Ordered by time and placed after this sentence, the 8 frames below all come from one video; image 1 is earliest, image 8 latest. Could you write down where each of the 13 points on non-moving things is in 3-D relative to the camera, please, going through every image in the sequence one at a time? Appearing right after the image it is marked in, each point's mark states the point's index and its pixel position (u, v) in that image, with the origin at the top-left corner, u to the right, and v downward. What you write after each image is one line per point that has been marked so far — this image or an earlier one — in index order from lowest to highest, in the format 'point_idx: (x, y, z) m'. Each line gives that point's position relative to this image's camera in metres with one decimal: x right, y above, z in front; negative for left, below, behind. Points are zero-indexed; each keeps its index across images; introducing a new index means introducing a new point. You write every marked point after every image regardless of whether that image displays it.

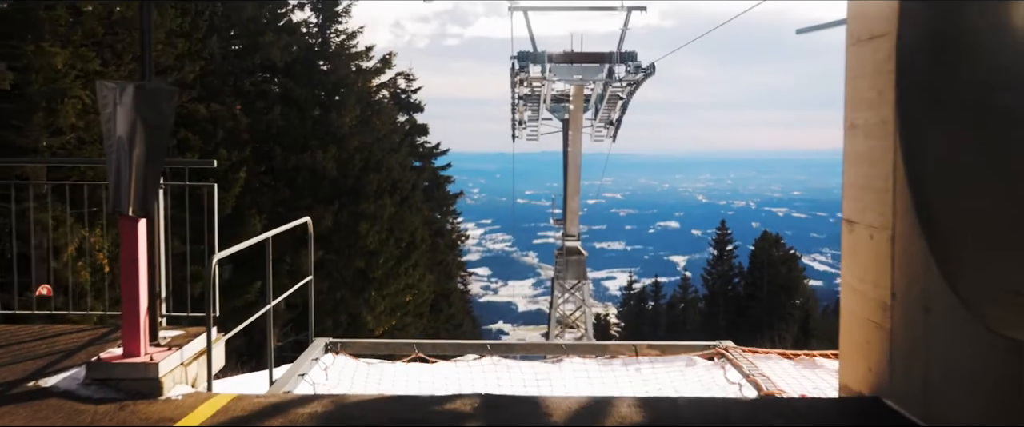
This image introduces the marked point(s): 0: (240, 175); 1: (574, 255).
0: (-2.5, +0.3, +10.0) m
1: (+0.8, -0.5, +17.6) m
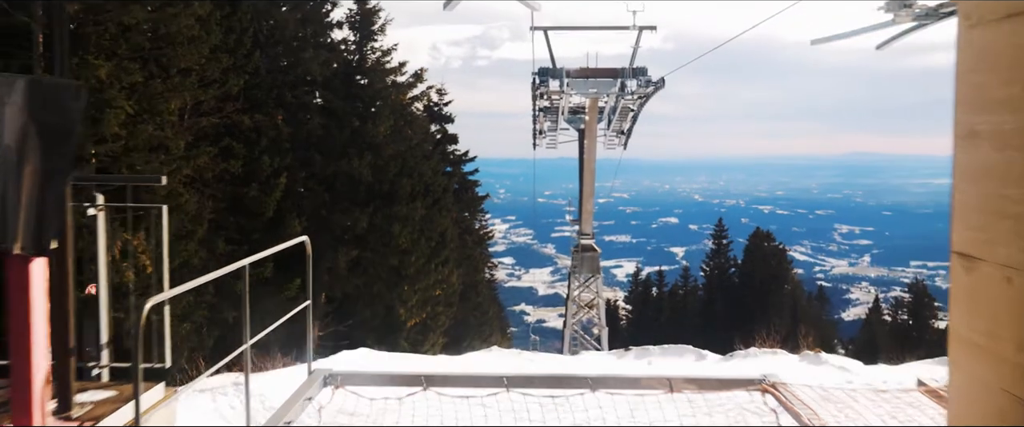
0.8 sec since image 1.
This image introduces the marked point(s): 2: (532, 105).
0: (-2.3, +0.3, +11.1) m
1: (+1.2, -0.5, +18.6) m
2: (+0.3, +1.5, +15.3) m
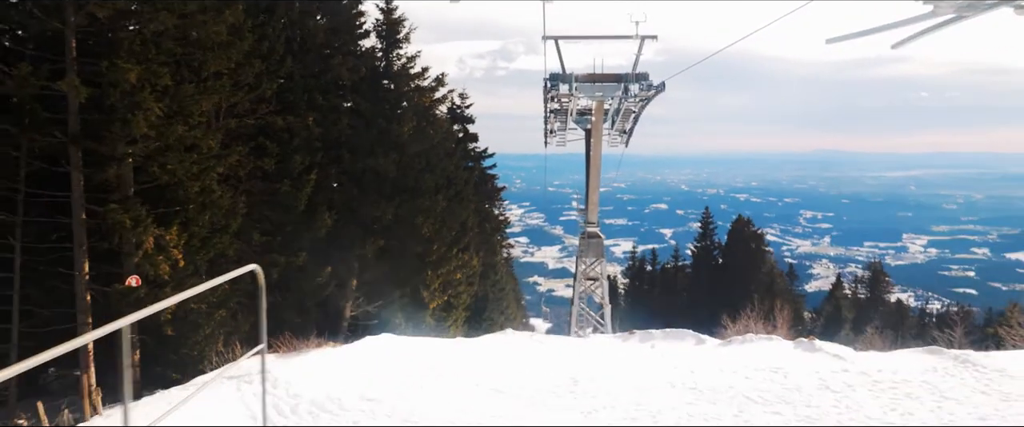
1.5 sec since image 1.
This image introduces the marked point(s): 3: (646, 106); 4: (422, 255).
0: (-2.1, +0.4, +12.3) m
1: (+1.4, -0.5, +19.8) m
2: (+0.5, +1.6, +16.5) m
3: (+2.0, +1.6, +17.2) m
4: (-1.2, -0.5, +14.5) m
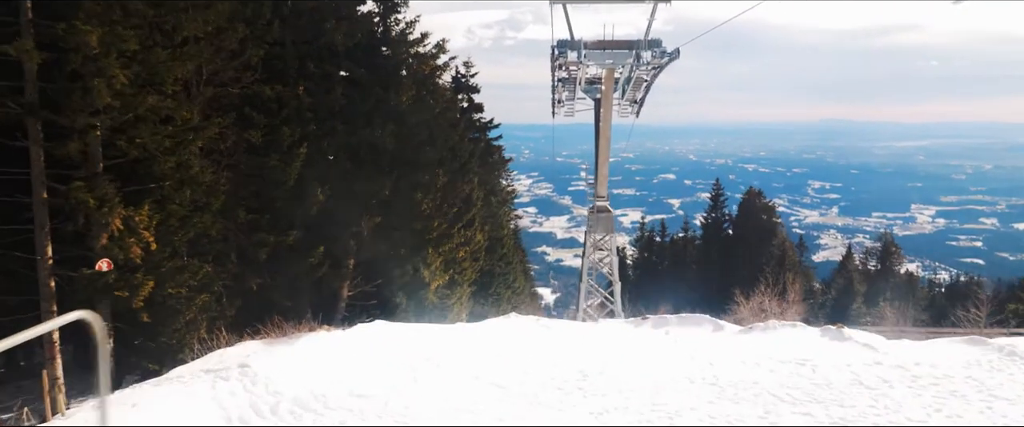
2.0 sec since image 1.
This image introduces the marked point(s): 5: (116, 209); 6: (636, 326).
0: (-2.1, +0.6, +11.5) m
1: (+1.5, 0.0, +19.0) m
2: (+0.6, +1.9, +15.7) m
3: (+2.1, +2.0, +16.3) m
4: (-1.1, -0.2, +13.7) m
5: (-2.7, 0.0, +7.8) m
6: (+1.2, -1.1, +10.6) m
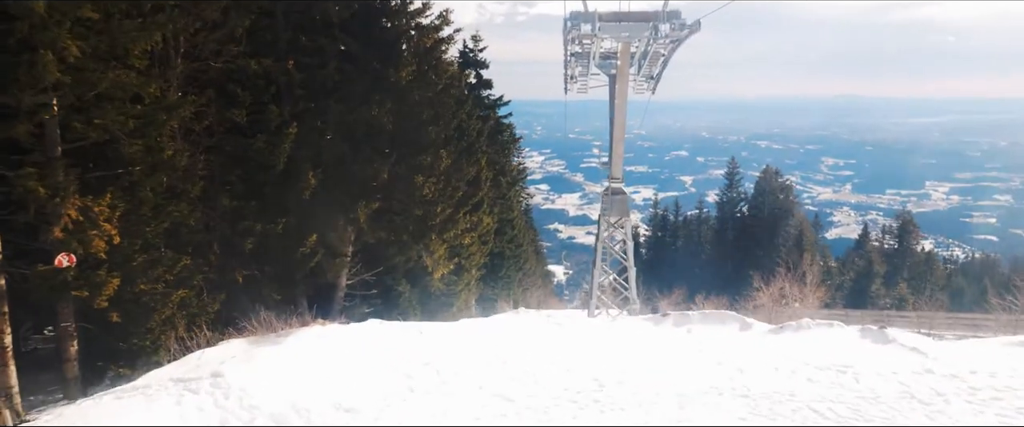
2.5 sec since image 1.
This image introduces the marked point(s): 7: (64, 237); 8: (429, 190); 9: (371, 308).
0: (-2.0, +0.8, +10.6) m
1: (+1.7, +0.3, +18.1) m
2: (+0.7, +2.1, +14.7) m
3: (+2.2, +2.2, +15.4) m
4: (-1.0, -0.1, +12.8) m
5: (-2.7, +0.1, +6.9) m
6: (+1.2, -0.9, +9.7) m
7: (-2.8, -0.2, +7.0) m
8: (-0.9, +0.3, +12.6) m
9: (-1.7, -1.2, +14.0) m
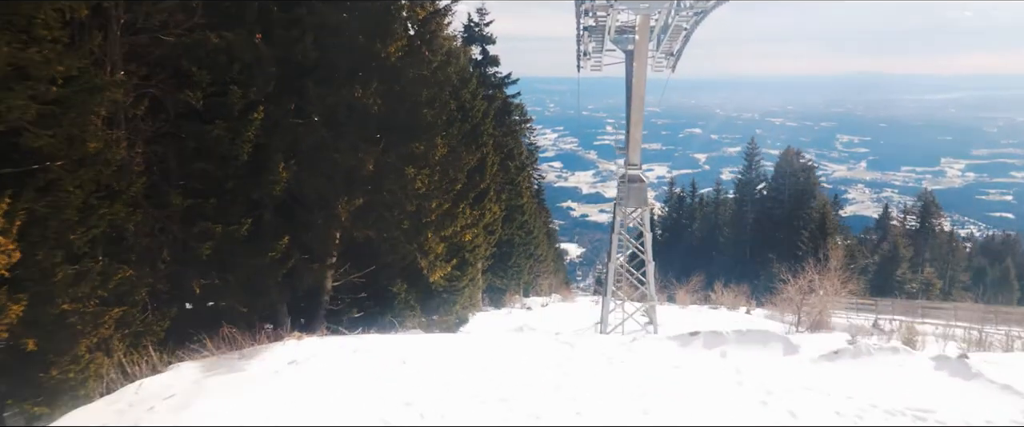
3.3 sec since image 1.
0: (-2.0, +0.8, +9.1) m
1: (+1.8, +0.4, +16.6) m
2: (+0.7, +2.2, +13.2) m
3: (+2.3, +2.3, +13.8) m
4: (-0.9, 0.0, +11.4) m
5: (-2.7, 0.0, +5.5) m
6: (+1.2, -0.9, +8.2) m
7: (-2.8, -0.2, +5.6) m
8: (-0.9, +0.3, +11.1) m
9: (-1.7, -1.1, +12.5) m
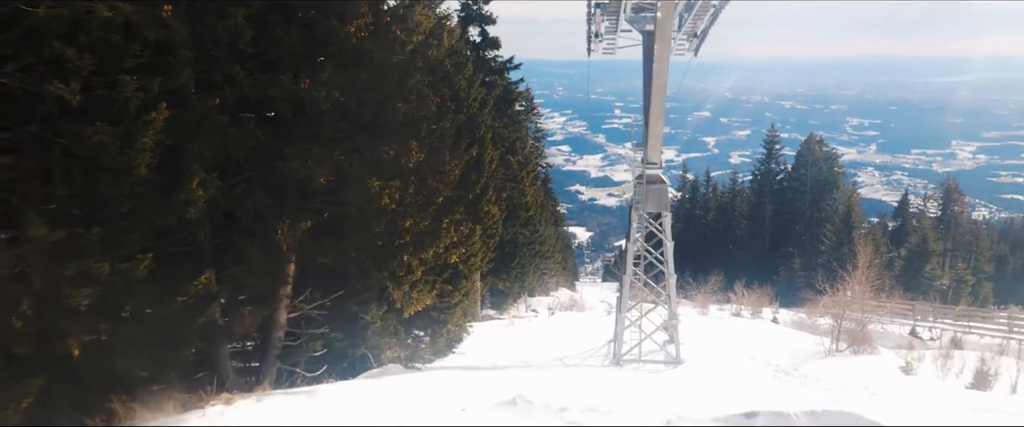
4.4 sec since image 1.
0: (-2.0, +0.6, +6.9) m
1: (+1.8, +0.4, +14.3) m
2: (+0.7, +2.1, +11.0) m
3: (+2.3, +2.2, +11.5) m
4: (-1.0, -0.1, +9.1) m
5: (-2.8, -0.2, +3.3) m
6: (+1.2, -1.1, +6.0) m
7: (-2.9, -0.4, +3.4) m
8: (-0.9, +0.2, +8.9) m
9: (-1.7, -1.2, +10.3) m
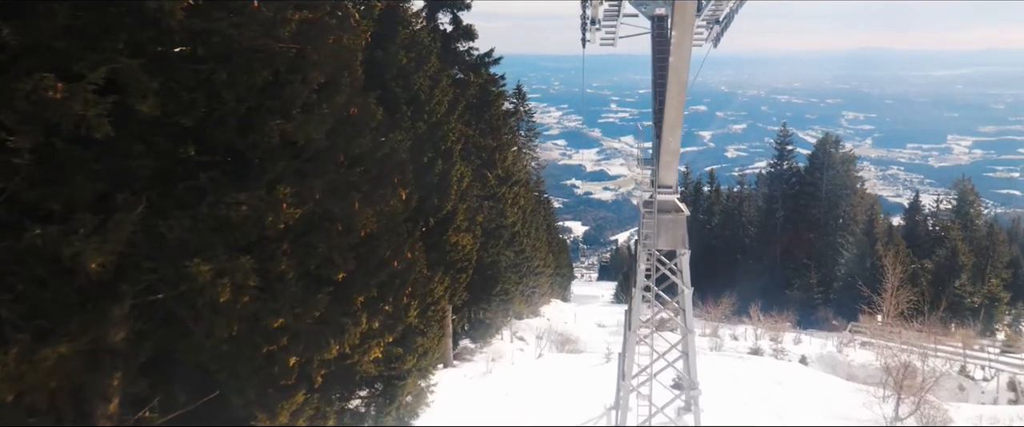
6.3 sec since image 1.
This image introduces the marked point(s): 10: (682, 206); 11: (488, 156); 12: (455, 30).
0: (-2.3, +0.2, +3.5) m
1: (+1.5, 0.0, +11.0) m
2: (+0.5, +1.7, +7.6) m
3: (+2.0, +1.8, +8.1) m
4: (-1.2, -0.5, +5.7) m
5: (-3.0, -0.6, -0.1) m
6: (+0.9, -1.6, +2.6) m
7: (-3.1, -0.9, 0.0) m
8: (-1.2, -0.2, +5.5) m
9: (-2.0, -1.6, +7.0) m
10: (+1.7, +0.1, +11.0) m
11: (-0.4, +0.9, +16.2) m
12: (-0.8, +2.5, +15.3) m
